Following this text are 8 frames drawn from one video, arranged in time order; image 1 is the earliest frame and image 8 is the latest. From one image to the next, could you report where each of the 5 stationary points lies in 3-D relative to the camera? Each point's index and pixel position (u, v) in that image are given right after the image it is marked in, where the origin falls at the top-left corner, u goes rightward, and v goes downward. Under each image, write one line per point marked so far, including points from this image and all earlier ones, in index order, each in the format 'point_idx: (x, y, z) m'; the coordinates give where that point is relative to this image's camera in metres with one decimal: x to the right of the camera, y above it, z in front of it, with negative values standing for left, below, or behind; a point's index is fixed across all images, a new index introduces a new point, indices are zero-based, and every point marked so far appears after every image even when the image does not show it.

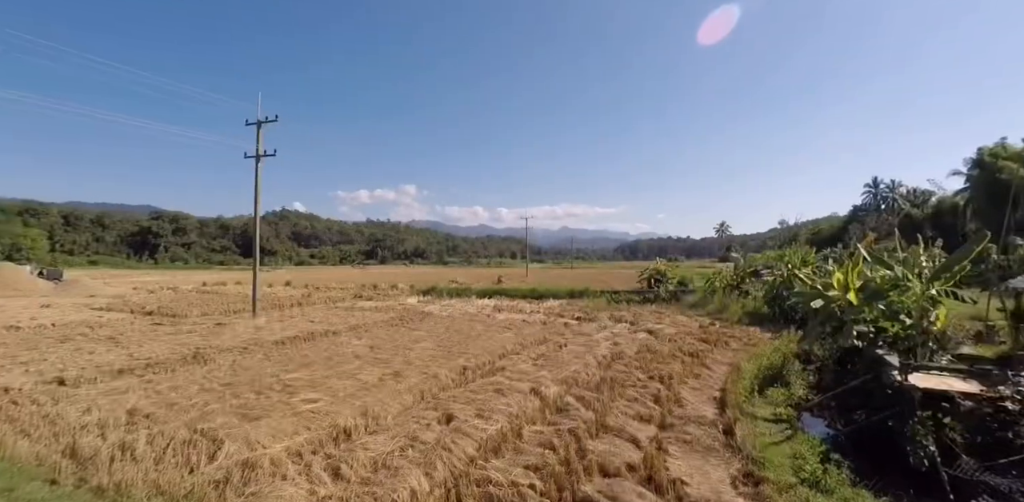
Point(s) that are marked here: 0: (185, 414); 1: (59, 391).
0: (-5.1, -2.5, +7.5) m
1: (-7.2, -2.2, +7.7) m
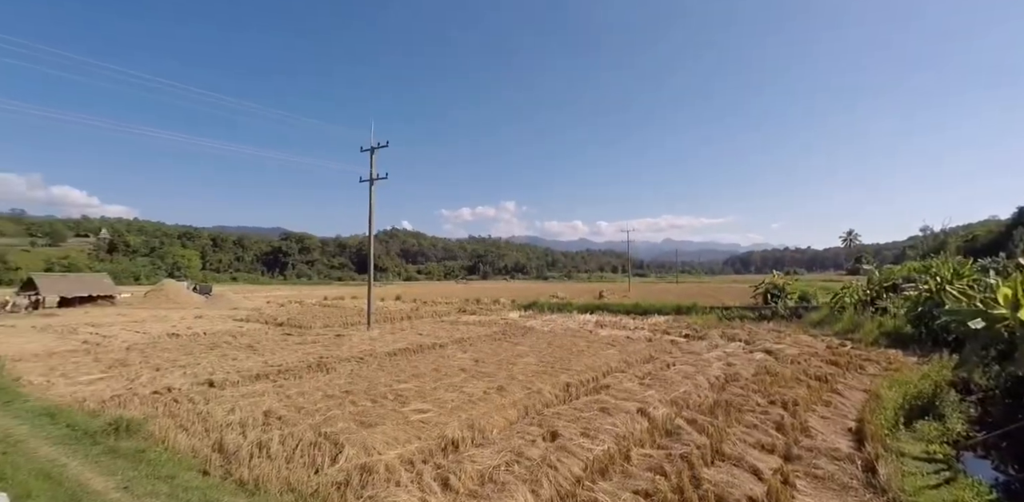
0: (-3.3, -2.8, +8.0) m
1: (-5.3, -2.5, +8.6) m
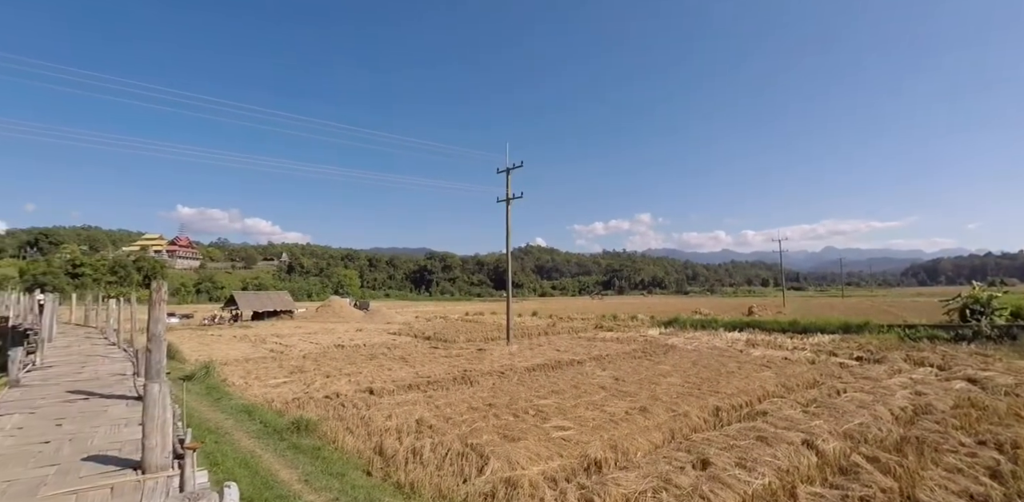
0: (-0.9, -3.1, +8.2) m
1: (-2.7, -2.9, +9.3) m
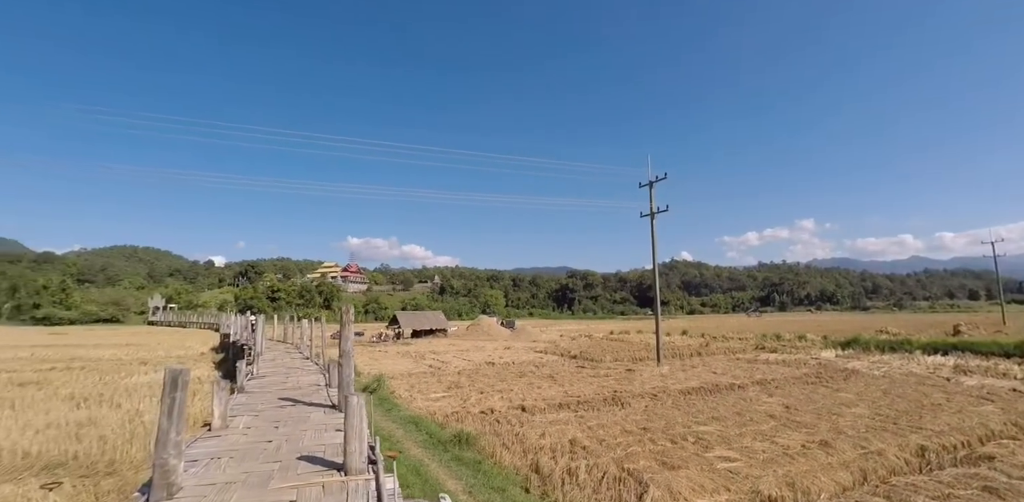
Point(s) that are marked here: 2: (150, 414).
0: (+1.7, -3.4, +8.0) m
1: (+0.2, -3.3, +9.5) m
2: (-7.6, -3.5, +10.4) m
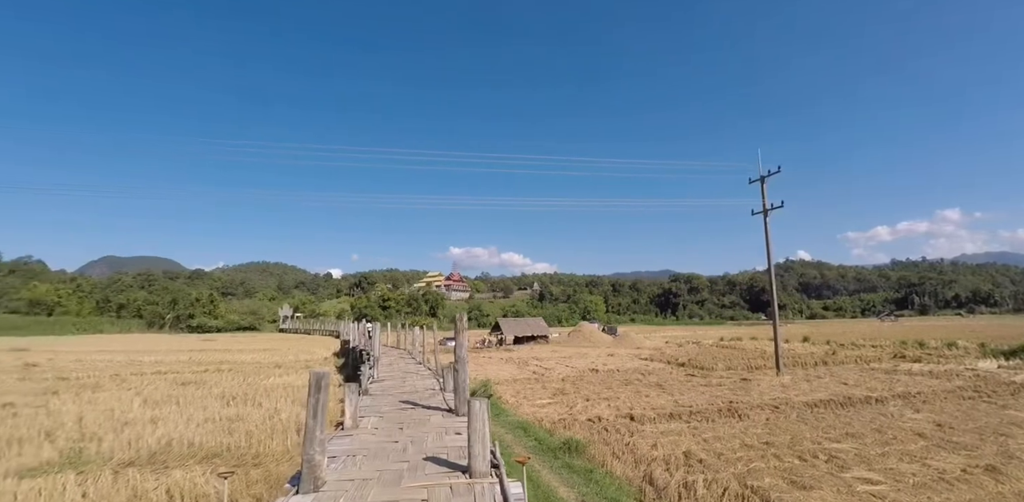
0: (+3.5, -3.4, +7.5) m
1: (+2.3, -3.4, +9.3) m
2: (-5.3, -3.9, +11.4) m
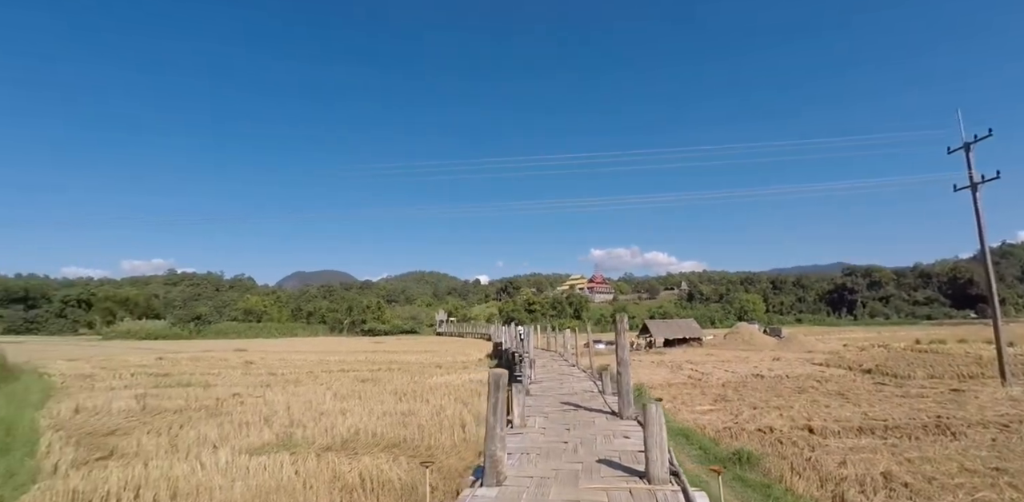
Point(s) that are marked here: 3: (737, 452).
0: (+5.9, -3.2, +6.5) m
1: (+5.2, -3.3, +8.4) m
2: (-1.6, -4.1, +12.4) m
3: (+3.7, -3.4, +8.1) m
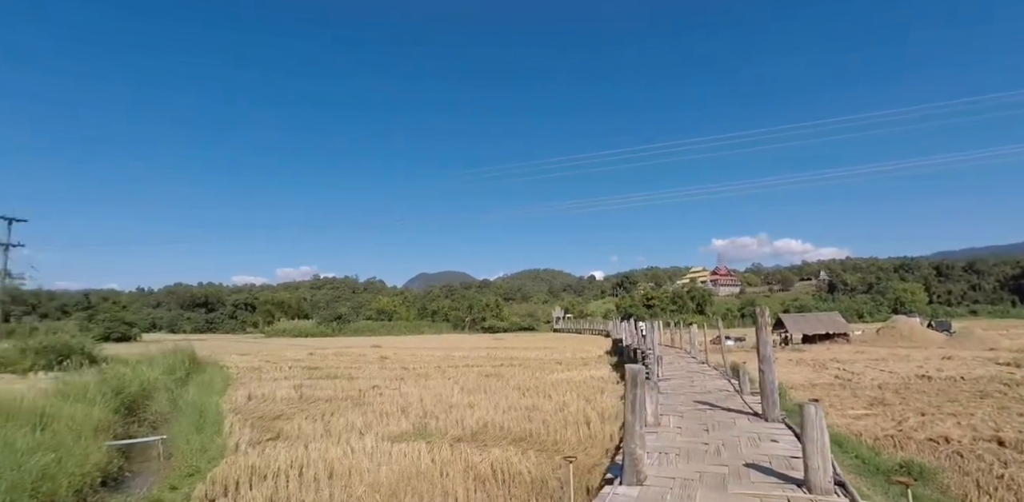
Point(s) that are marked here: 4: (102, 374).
0: (+7.6, -3.0, +5.2) m
1: (+7.3, -3.0, +7.3) m
2: (+1.5, -4.0, +12.5) m
3: (+5.8, -3.2, +7.2) m
4: (-15.5, -4.6, +18.0) m
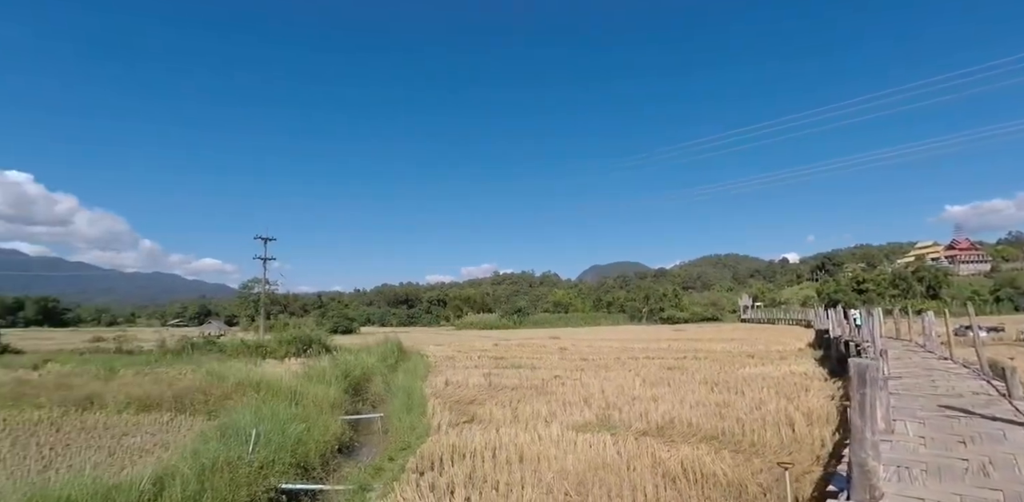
0: (+9.5, -2.4, +2.5) m
1: (+9.9, -2.4, +4.6) m
2: (+6.1, -3.6, +11.4) m
3: (+8.4, -2.6, +5.0) m
4: (-8.2, -5.1, +22.1) m
